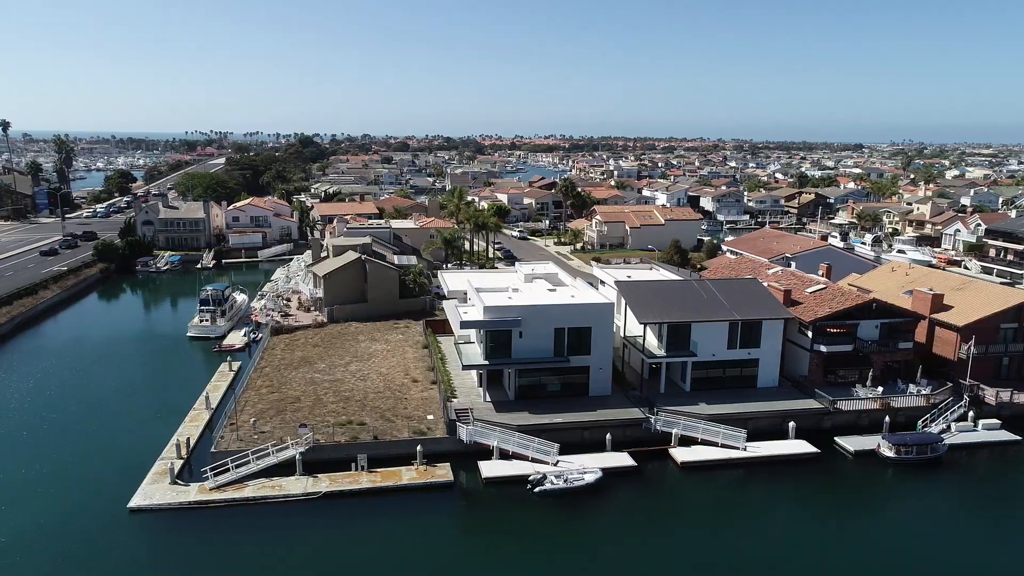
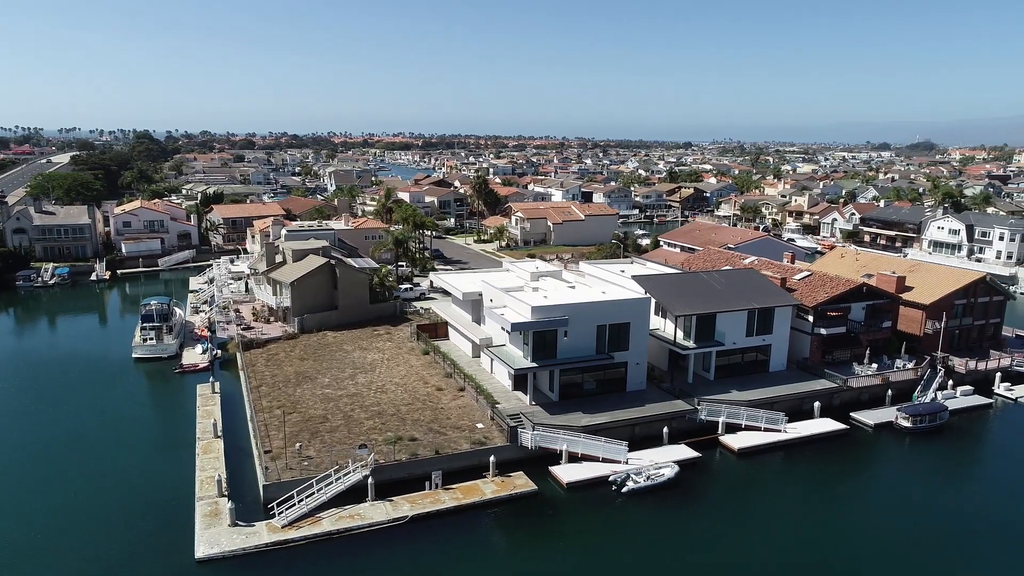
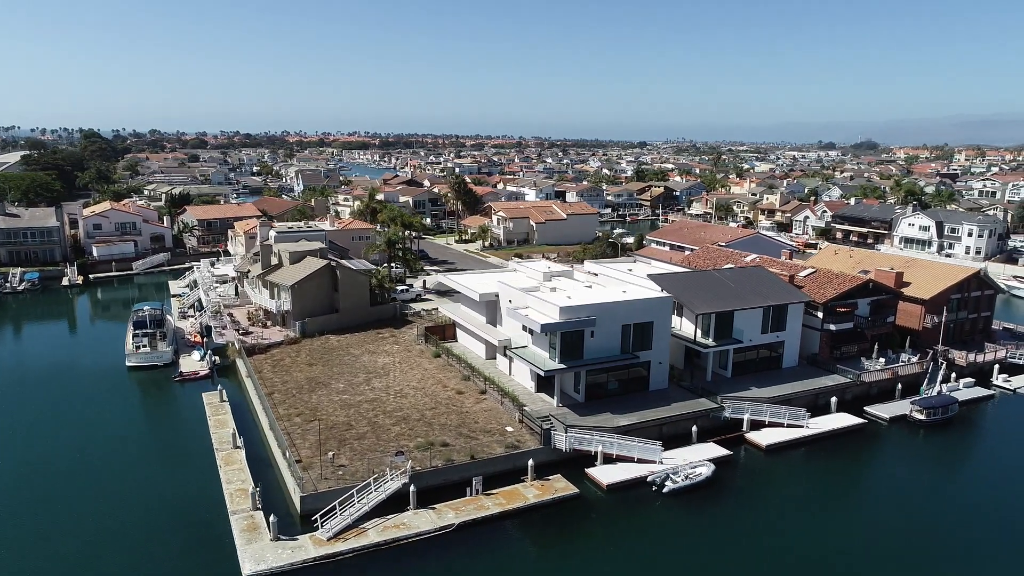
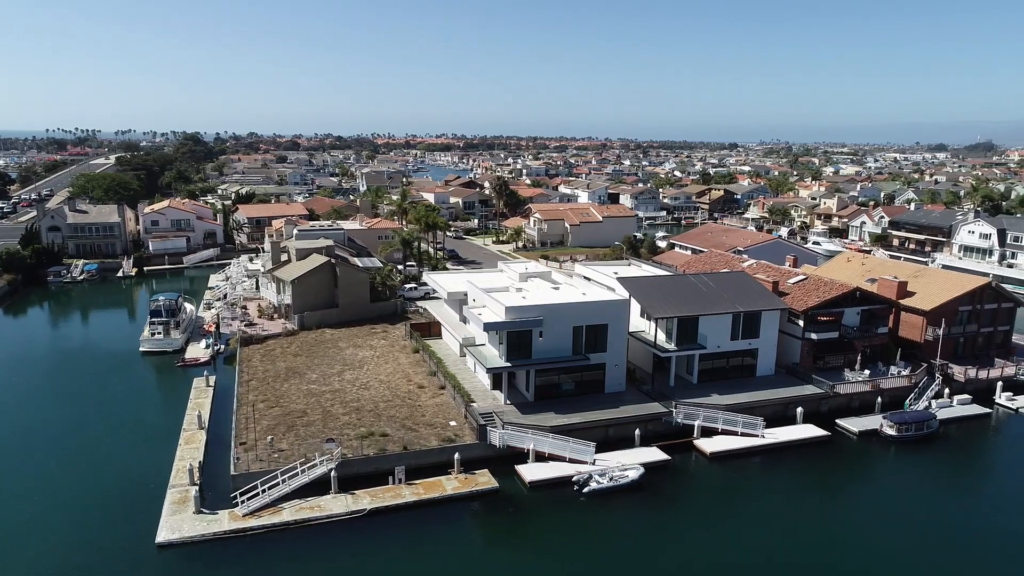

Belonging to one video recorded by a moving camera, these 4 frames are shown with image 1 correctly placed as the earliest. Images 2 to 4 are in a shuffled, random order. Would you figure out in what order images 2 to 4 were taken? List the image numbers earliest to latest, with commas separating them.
4, 2, 3
